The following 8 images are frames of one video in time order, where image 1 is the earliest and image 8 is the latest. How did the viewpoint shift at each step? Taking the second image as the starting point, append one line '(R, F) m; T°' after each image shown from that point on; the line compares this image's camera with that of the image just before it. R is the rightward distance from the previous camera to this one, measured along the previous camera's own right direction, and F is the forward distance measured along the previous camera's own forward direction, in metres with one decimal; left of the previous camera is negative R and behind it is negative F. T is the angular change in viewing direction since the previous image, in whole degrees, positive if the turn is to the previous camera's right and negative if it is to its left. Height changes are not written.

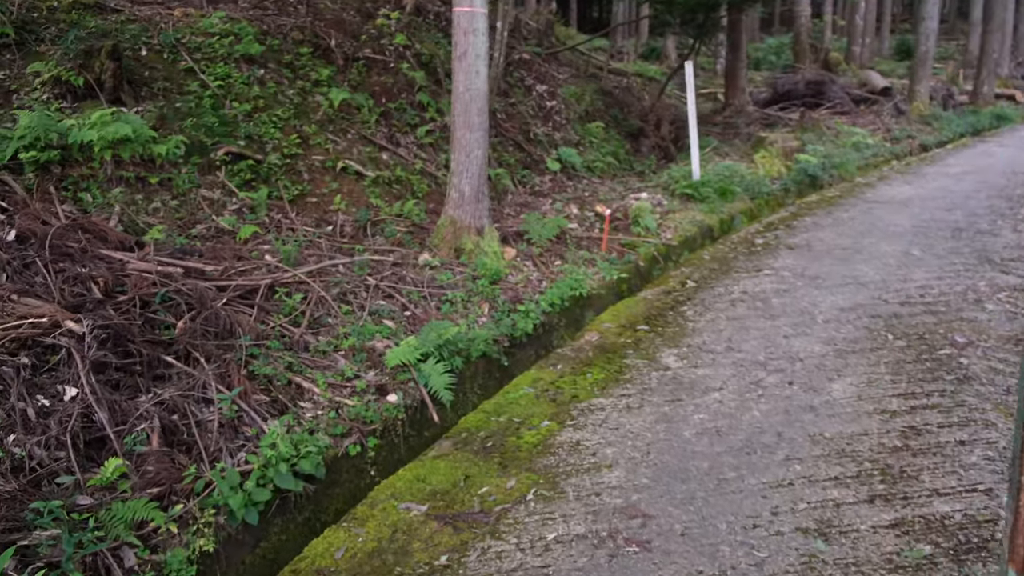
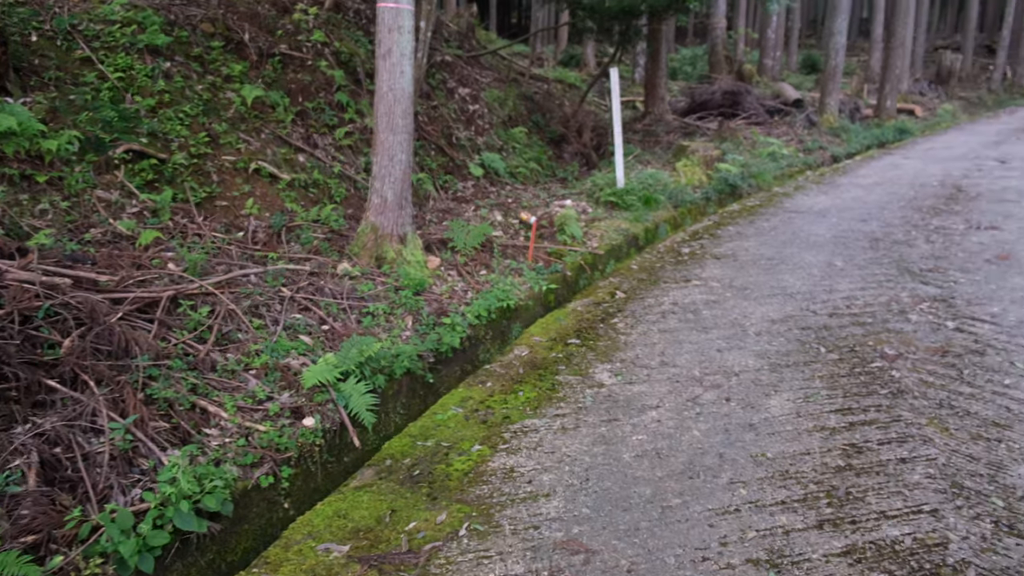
(0.0, +0.2) m; +6°
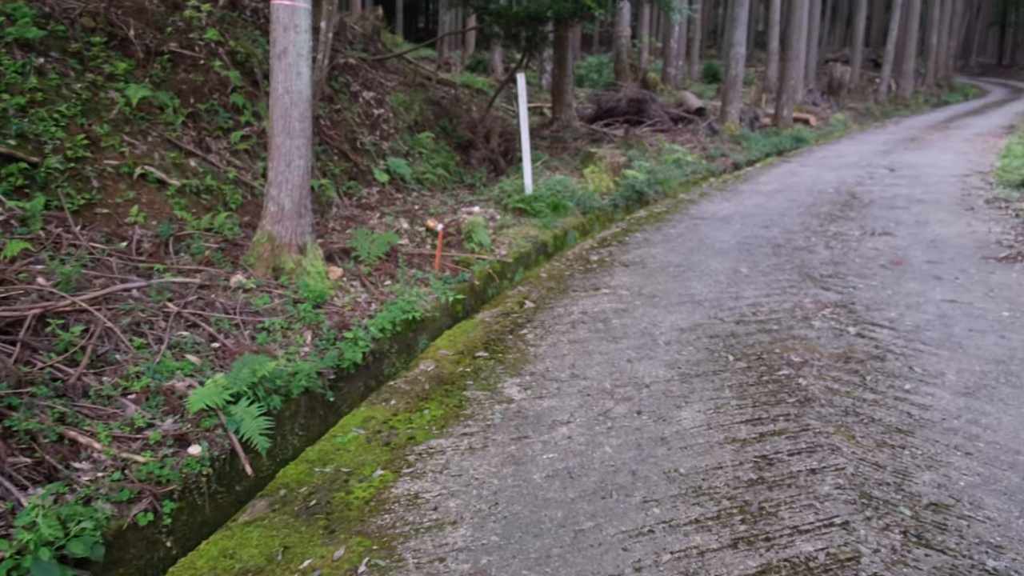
(0.0, +0.2) m; +6°
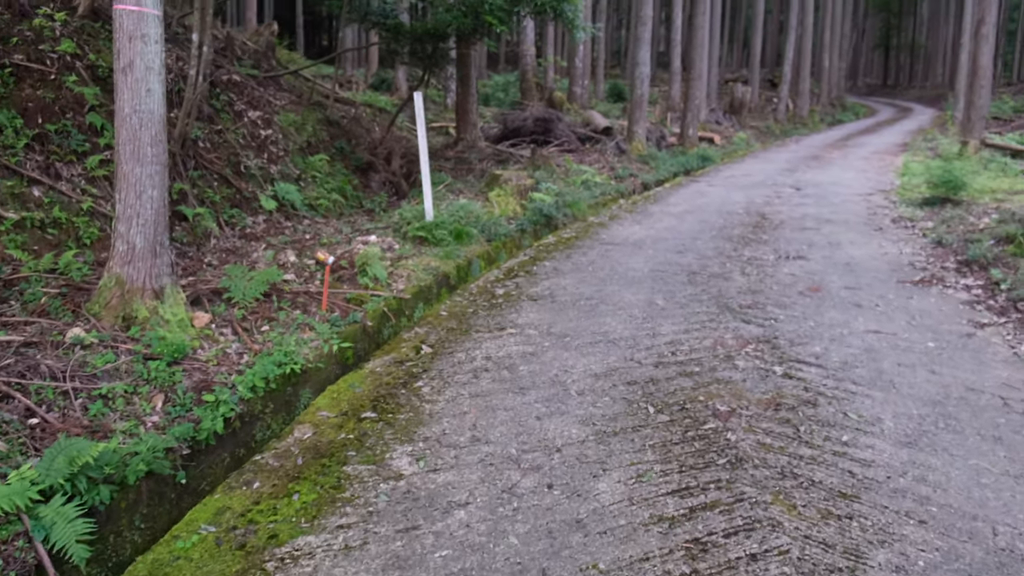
(+0.1, +0.5) m; +6°
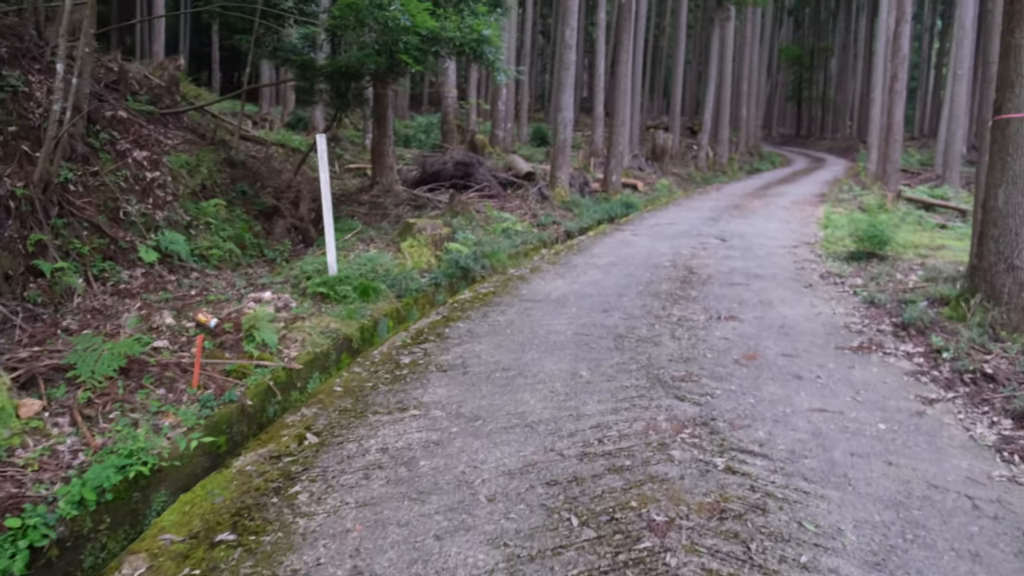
(+0.1, +0.6) m; +5°
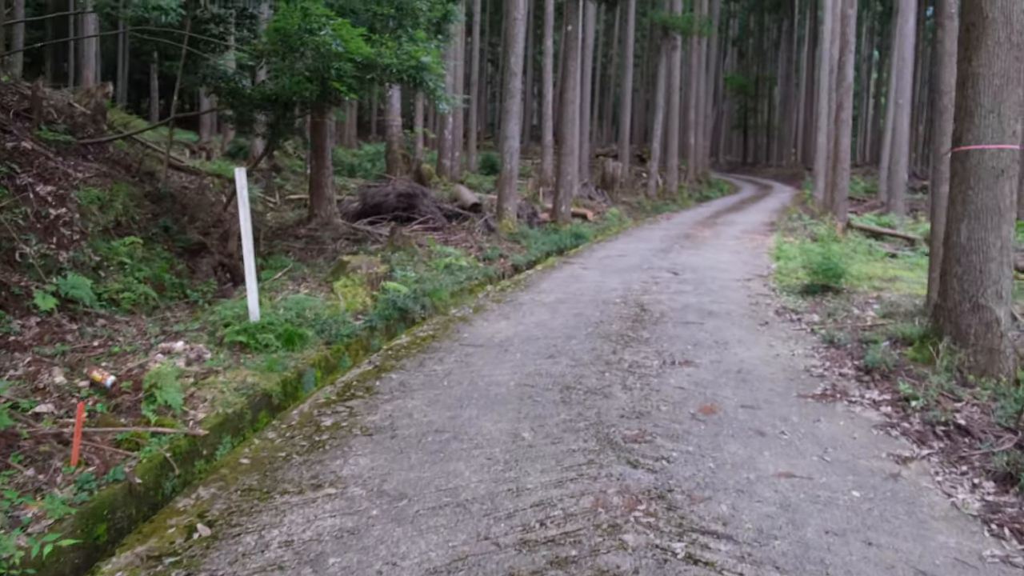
(+0.1, +0.5) m; +3°
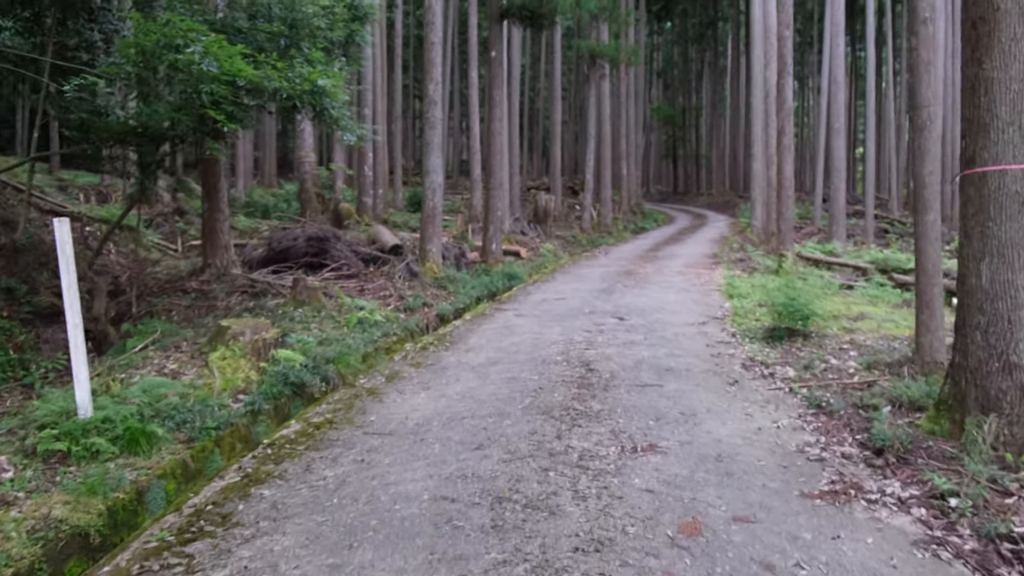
(+0.1, +1.4) m; +4°
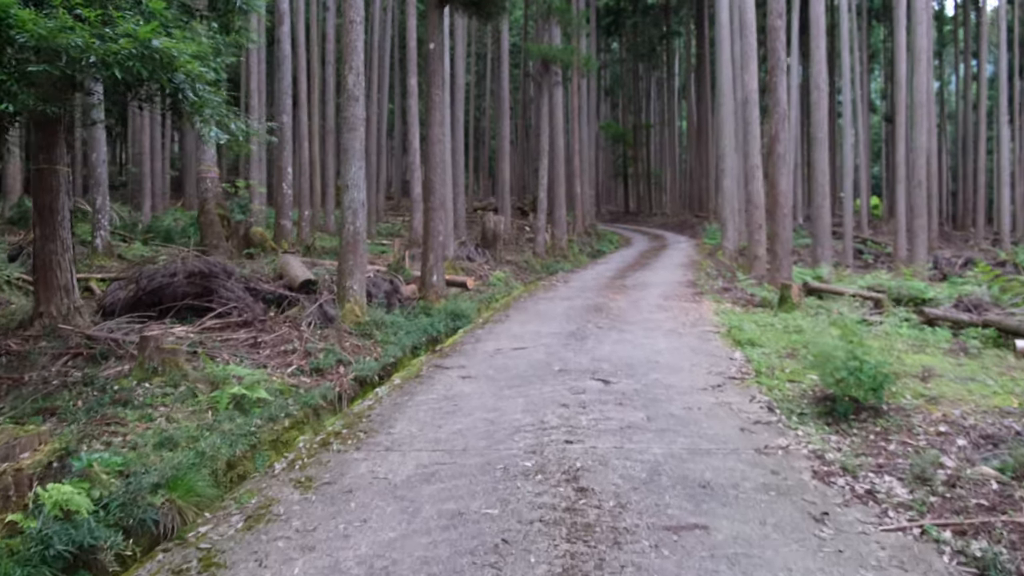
(0.0, +2.6) m; +4°
